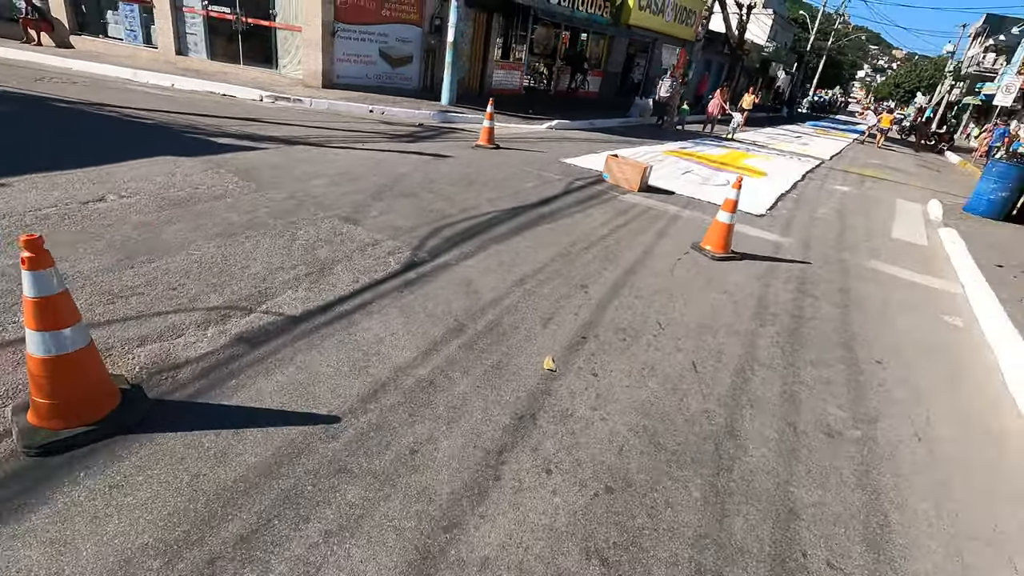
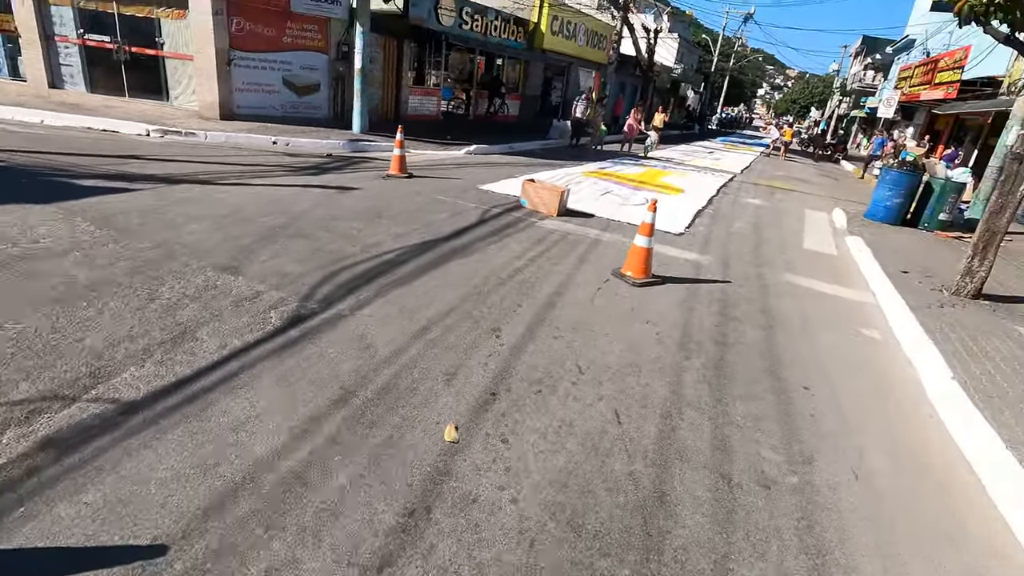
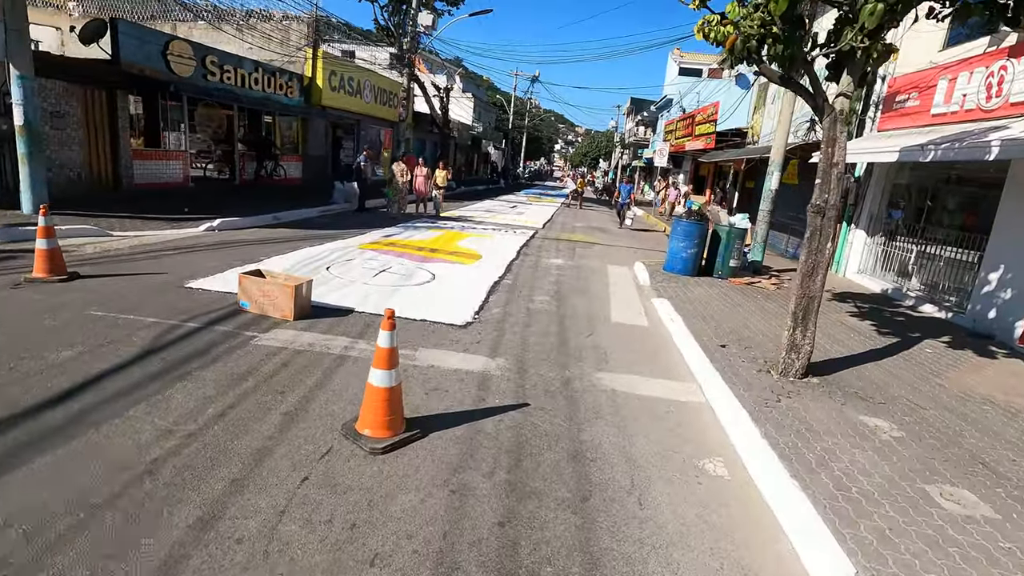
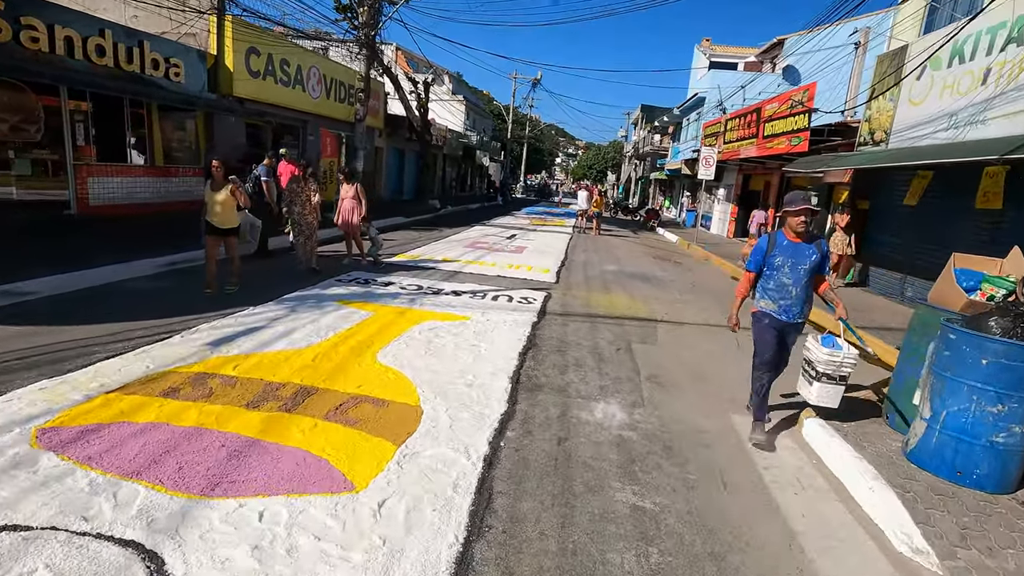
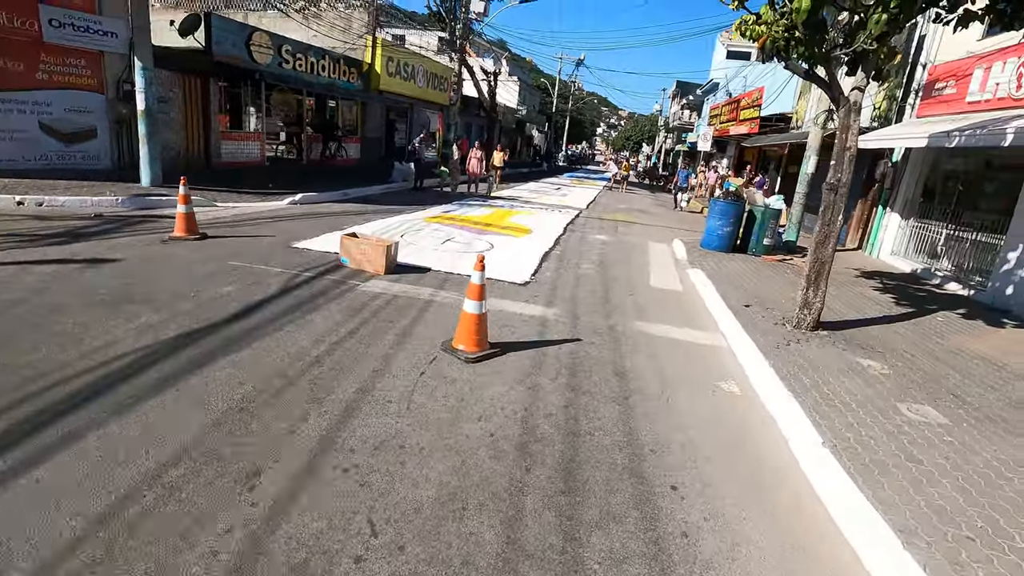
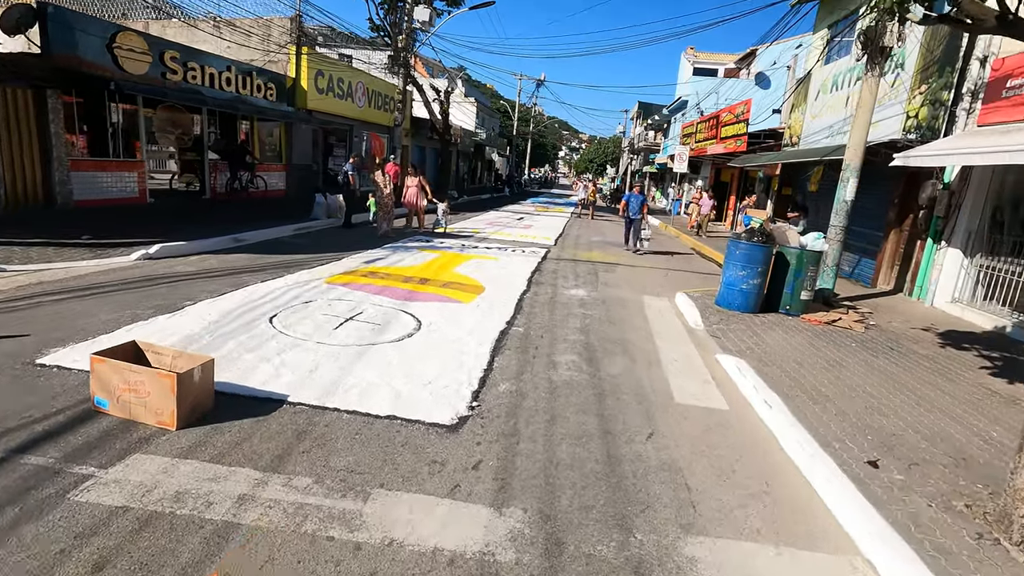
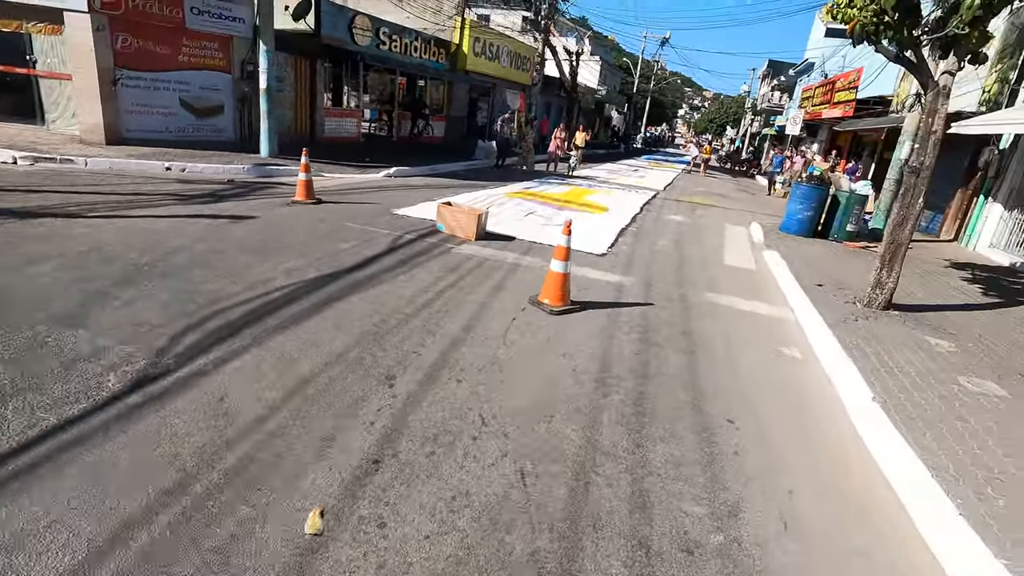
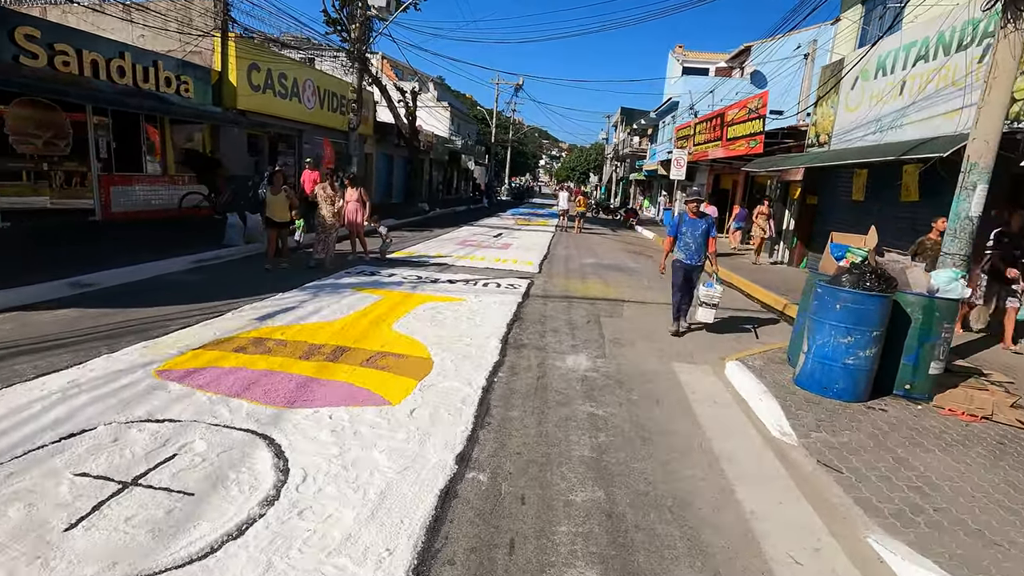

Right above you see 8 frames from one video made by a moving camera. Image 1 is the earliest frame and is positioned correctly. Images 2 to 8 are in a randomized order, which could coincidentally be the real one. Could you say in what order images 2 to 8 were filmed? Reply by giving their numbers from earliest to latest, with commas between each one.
2, 7, 5, 3, 6, 8, 4
